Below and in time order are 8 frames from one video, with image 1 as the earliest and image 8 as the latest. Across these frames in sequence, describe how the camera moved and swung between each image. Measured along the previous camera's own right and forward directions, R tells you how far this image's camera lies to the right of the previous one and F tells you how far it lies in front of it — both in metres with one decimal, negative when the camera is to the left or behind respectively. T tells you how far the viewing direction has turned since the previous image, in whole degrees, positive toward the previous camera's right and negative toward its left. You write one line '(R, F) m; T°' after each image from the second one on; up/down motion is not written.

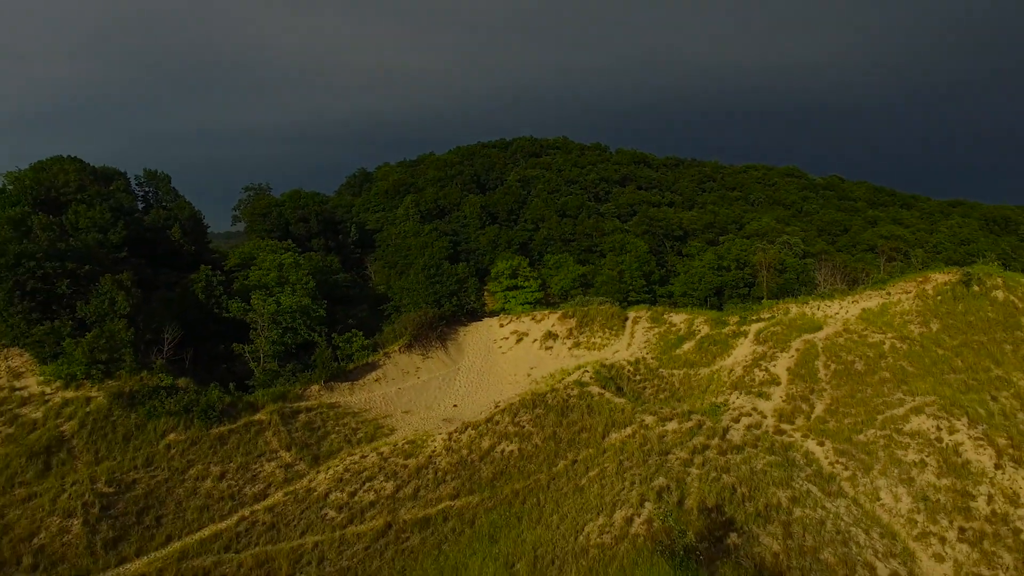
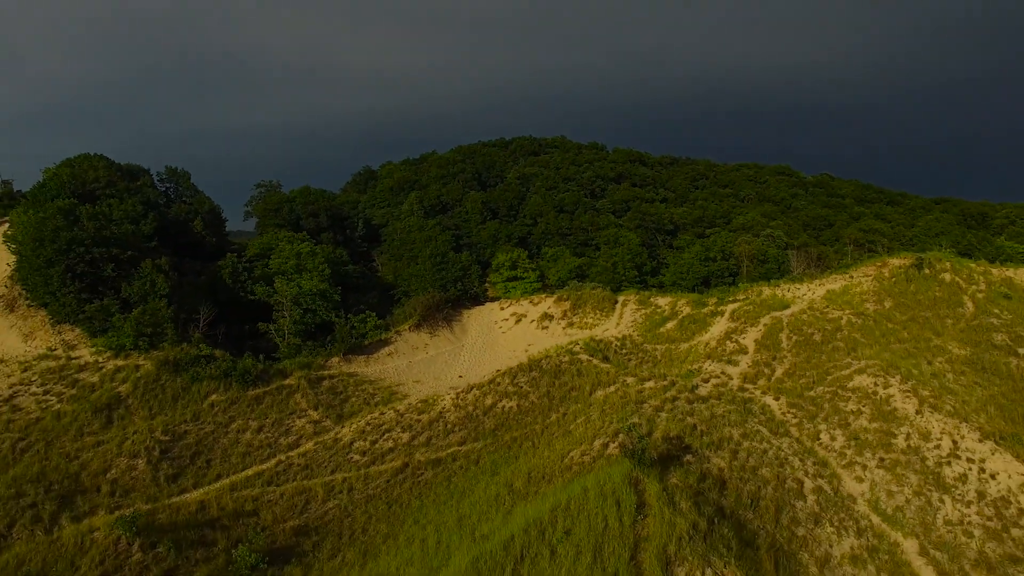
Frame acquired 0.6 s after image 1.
(0.0, -2.5) m; 0°
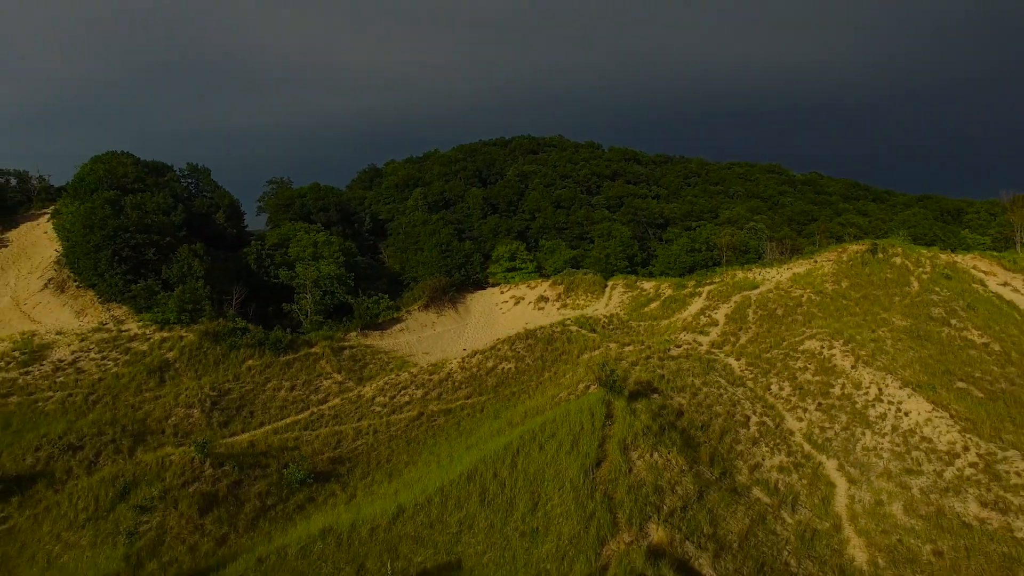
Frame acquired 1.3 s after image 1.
(0.0, -2.9) m; 0°
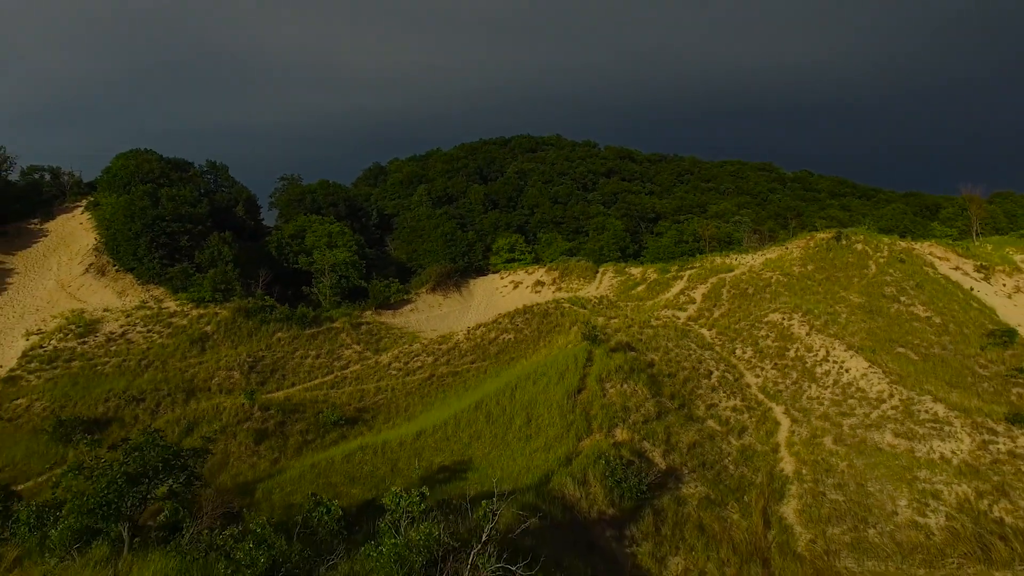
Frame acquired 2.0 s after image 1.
(0.0, -2.9) m; 0°
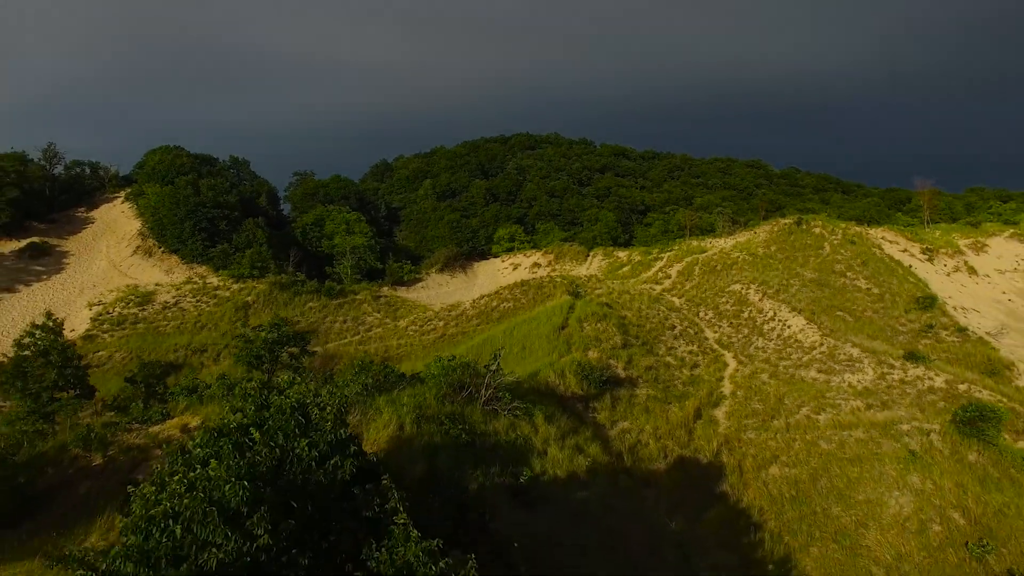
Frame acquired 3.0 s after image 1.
(0.0, -4.1) m; 0°
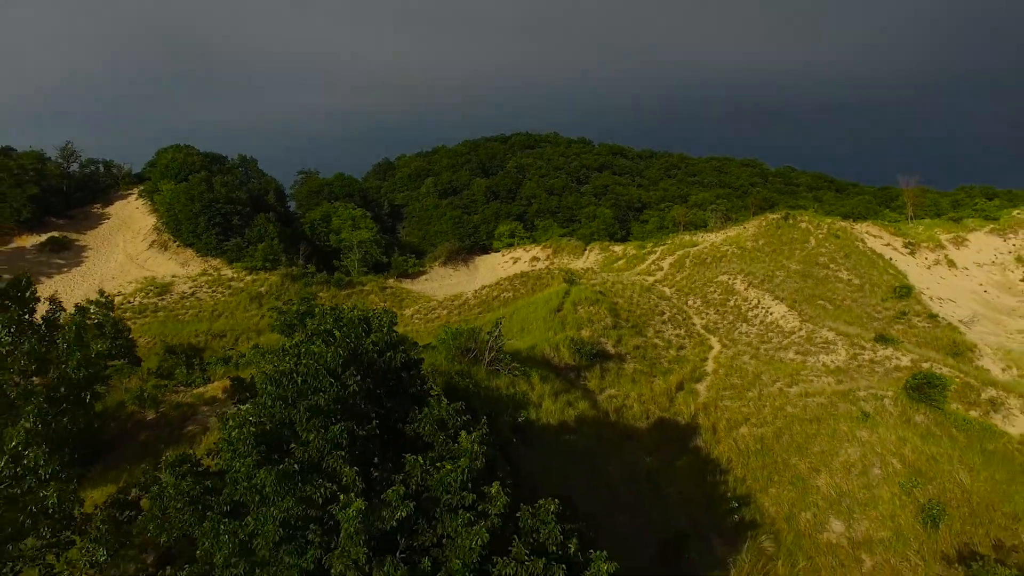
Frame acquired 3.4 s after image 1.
(0.0, -1.6) m; 0°
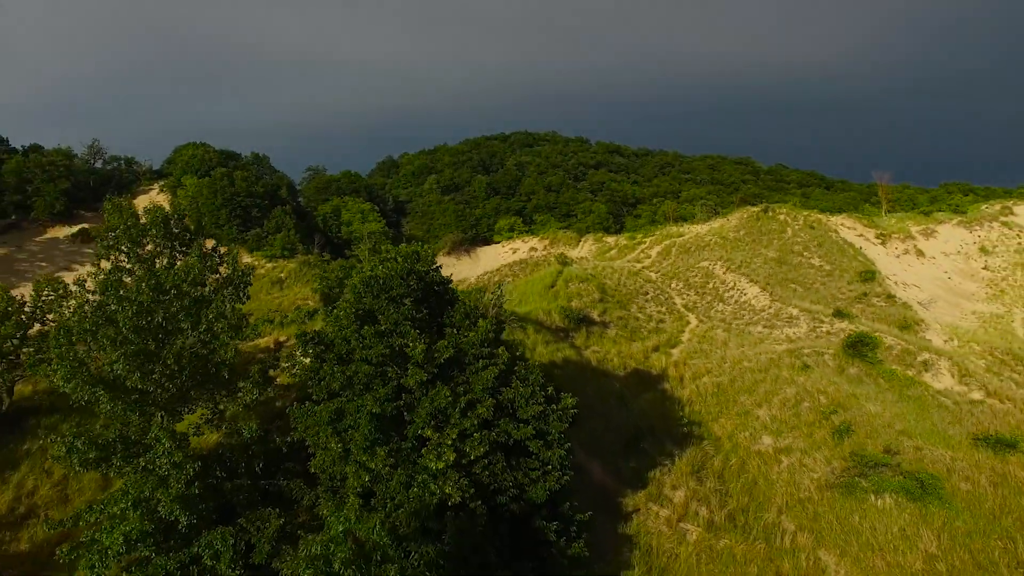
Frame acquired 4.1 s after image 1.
(0.0, -2.7) m; 0°
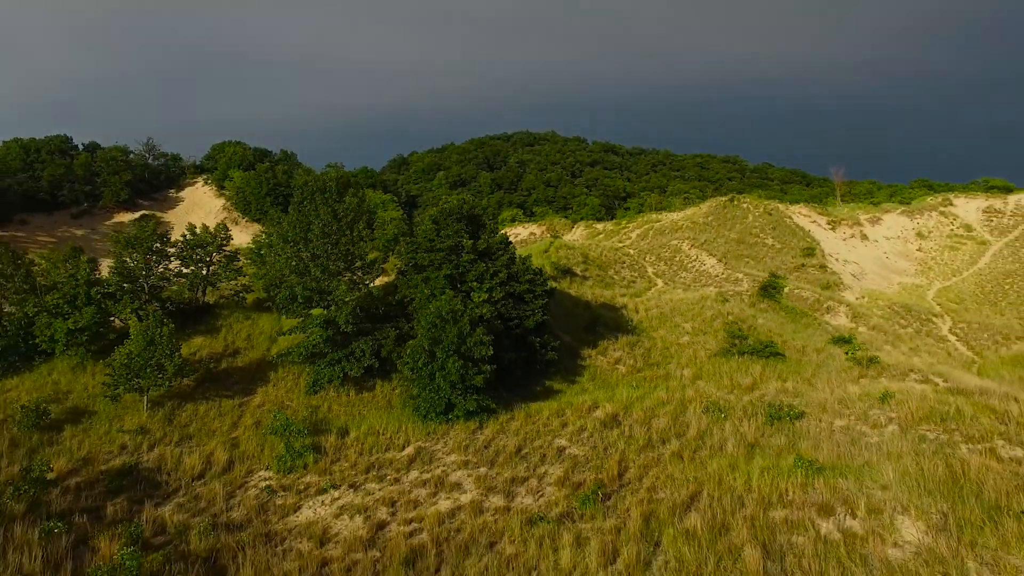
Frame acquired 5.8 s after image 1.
(0.0, -6.3) m; 0°
